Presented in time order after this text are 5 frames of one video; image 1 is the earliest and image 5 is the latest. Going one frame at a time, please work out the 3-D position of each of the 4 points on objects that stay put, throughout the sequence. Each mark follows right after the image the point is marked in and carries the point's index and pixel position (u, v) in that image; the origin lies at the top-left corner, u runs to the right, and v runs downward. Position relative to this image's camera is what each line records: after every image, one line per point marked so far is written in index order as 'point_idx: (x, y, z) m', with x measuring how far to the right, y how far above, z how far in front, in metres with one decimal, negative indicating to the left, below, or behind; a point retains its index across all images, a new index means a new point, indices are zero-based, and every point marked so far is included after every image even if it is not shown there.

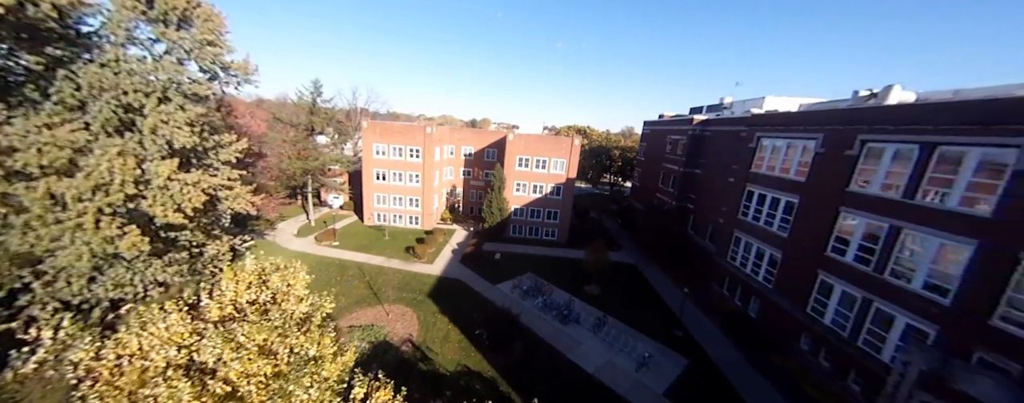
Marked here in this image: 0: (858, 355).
0: (+18.8, -8.3, +15.7) m
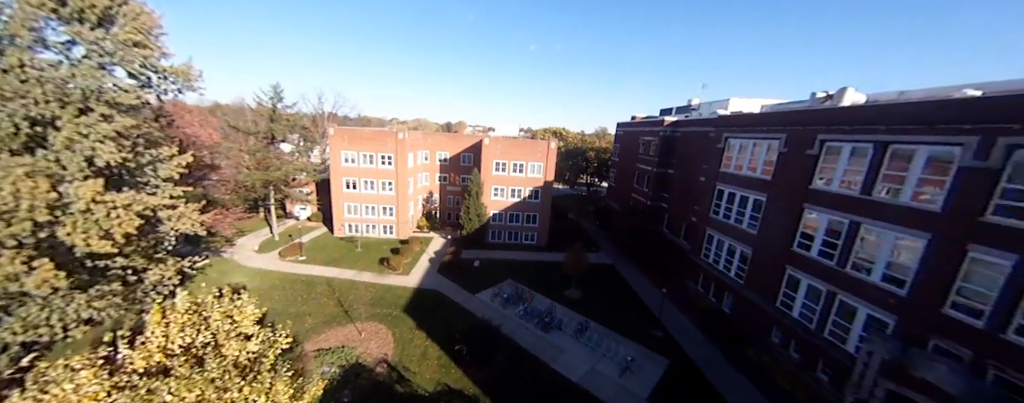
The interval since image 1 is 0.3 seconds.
0: (+17.8, -8.2, +16.4) m
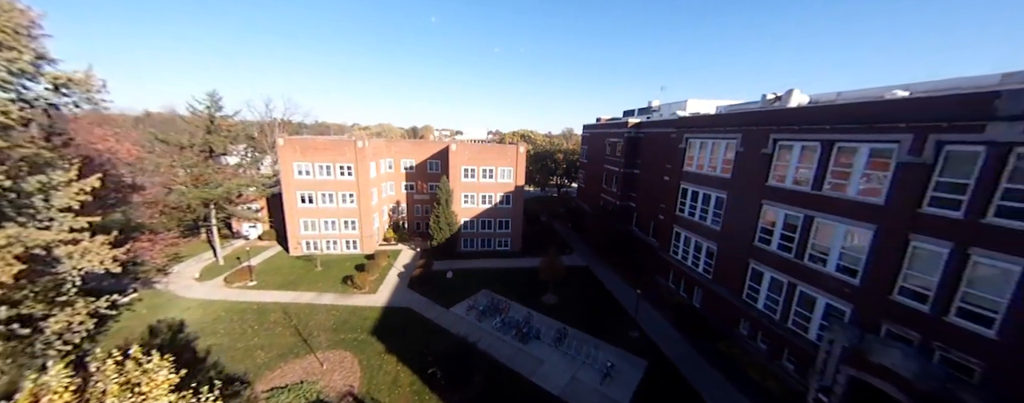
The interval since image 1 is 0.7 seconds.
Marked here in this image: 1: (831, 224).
0: (+16.5, -8.0, +17.2) m
1: (+17.1, -1.2, +15.5) m
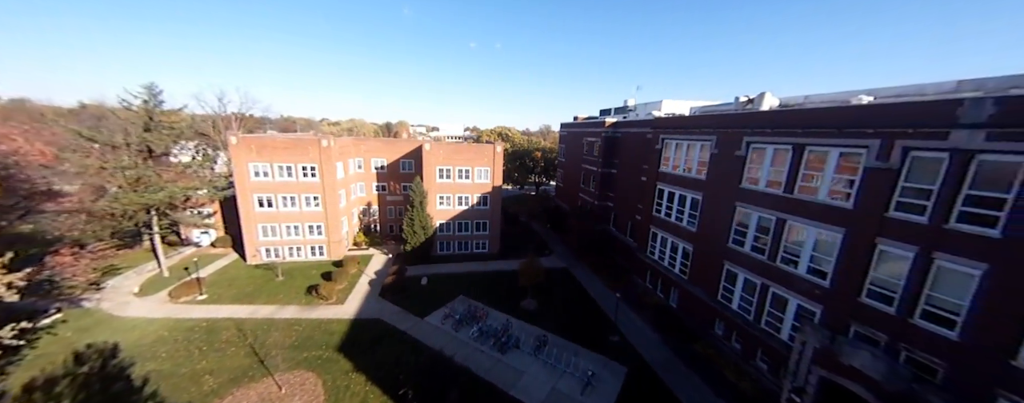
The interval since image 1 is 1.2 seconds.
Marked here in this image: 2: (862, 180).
0: (+15.2, -8.1, +17.5) m
1: (+15.8, -1.4, +15.7) m
2: (+16.2, +1.0, +13.3) m
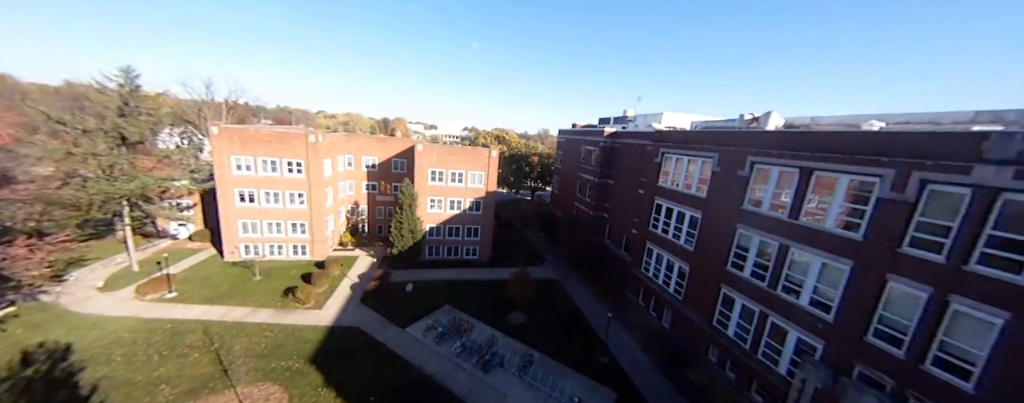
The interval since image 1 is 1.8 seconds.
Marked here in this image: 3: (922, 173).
0: (+14.2, -9.5, +16.6) m
1: (+15.2, -2.8, +14.9) m
2: (+15.7, -0.4, +12.5) m
3: (+15.8, +1.1, +11.1) m
